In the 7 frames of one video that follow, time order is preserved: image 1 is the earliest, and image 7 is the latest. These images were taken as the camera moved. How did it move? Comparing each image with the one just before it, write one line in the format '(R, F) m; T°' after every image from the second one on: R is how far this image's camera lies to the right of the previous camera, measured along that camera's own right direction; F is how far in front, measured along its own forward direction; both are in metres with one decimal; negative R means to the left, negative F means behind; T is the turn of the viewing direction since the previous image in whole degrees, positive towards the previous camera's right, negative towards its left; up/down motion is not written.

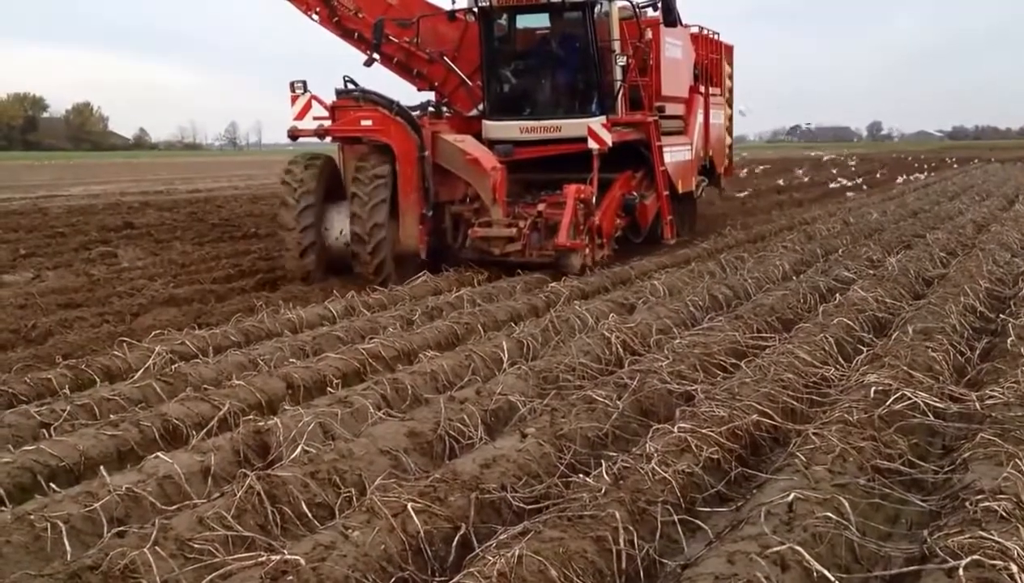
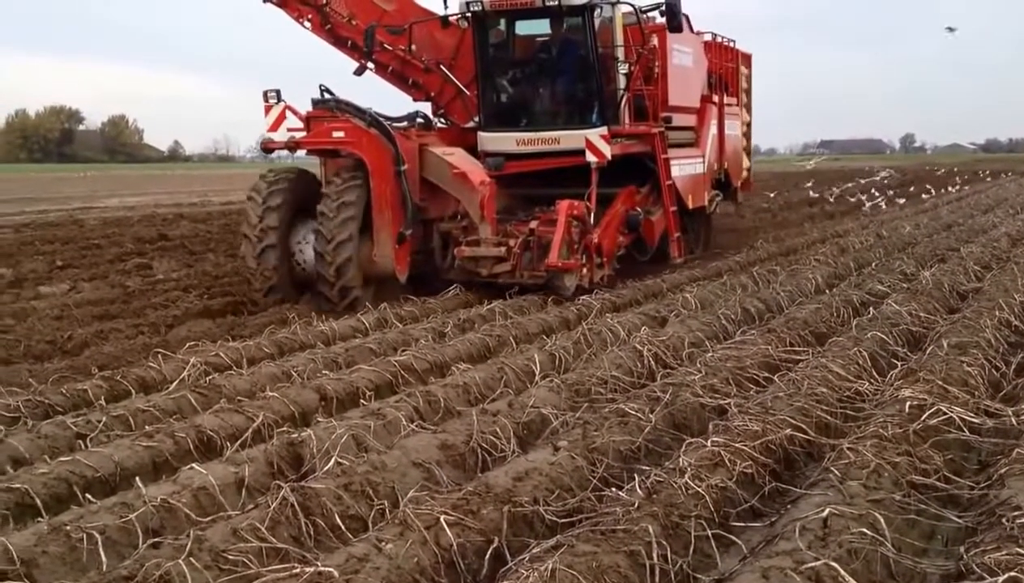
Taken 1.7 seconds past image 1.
(-0.5, 0.0) m; 0°
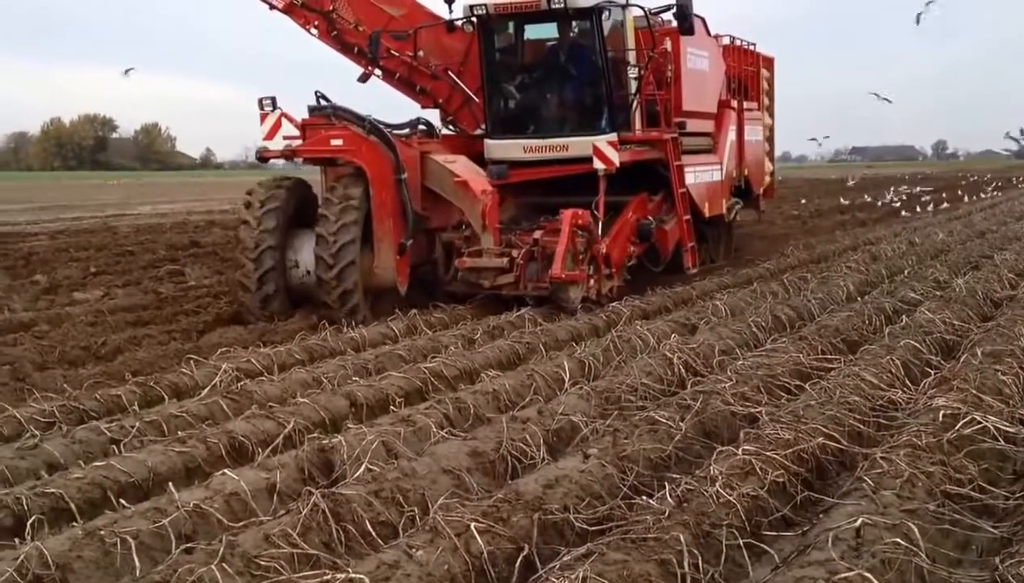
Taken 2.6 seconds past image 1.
(-0.5, 0.0) m; 0°
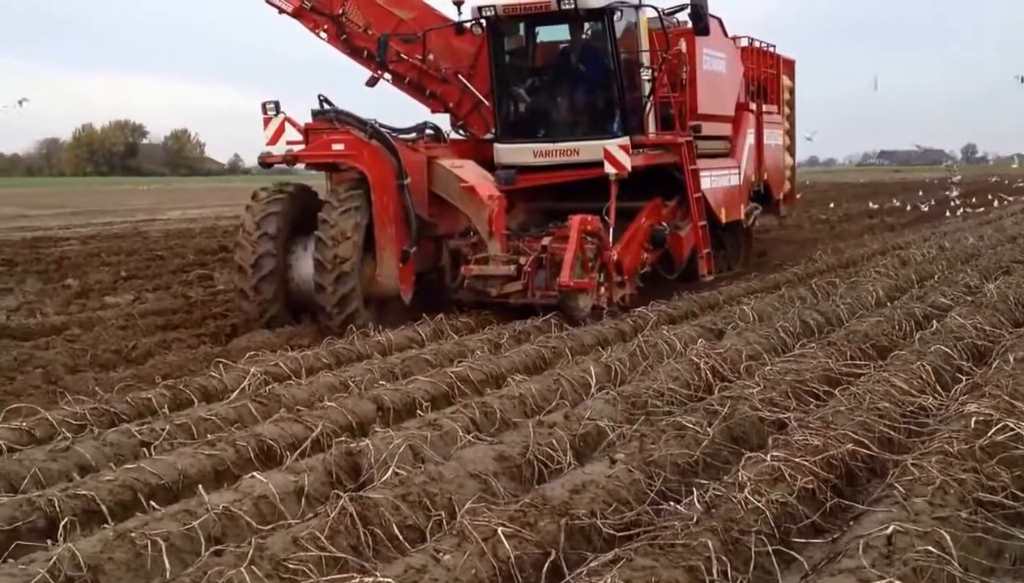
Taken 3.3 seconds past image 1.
(-0.4, 0.0) m; 0°
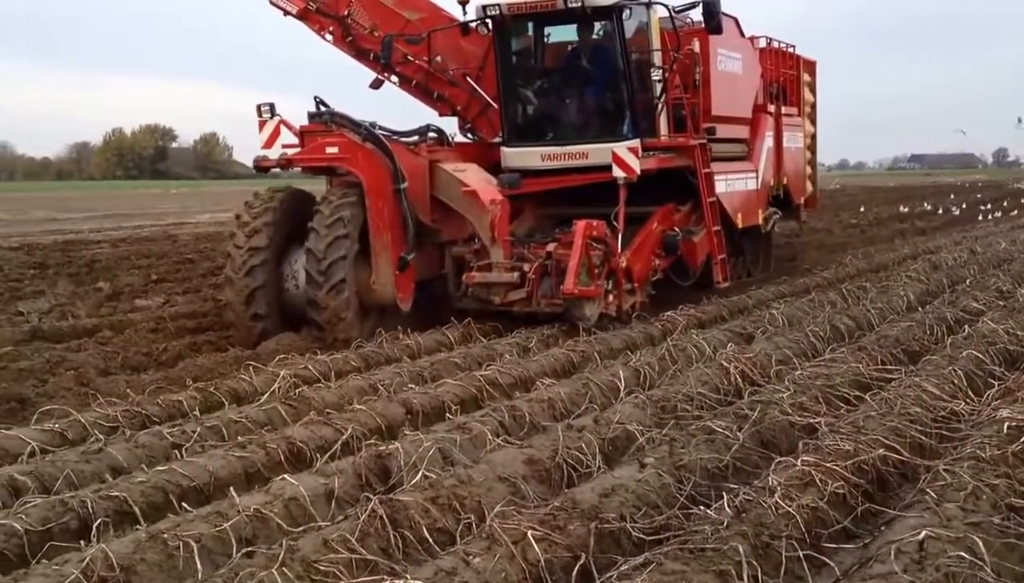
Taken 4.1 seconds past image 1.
(-0.5, 0.0) m; 0°
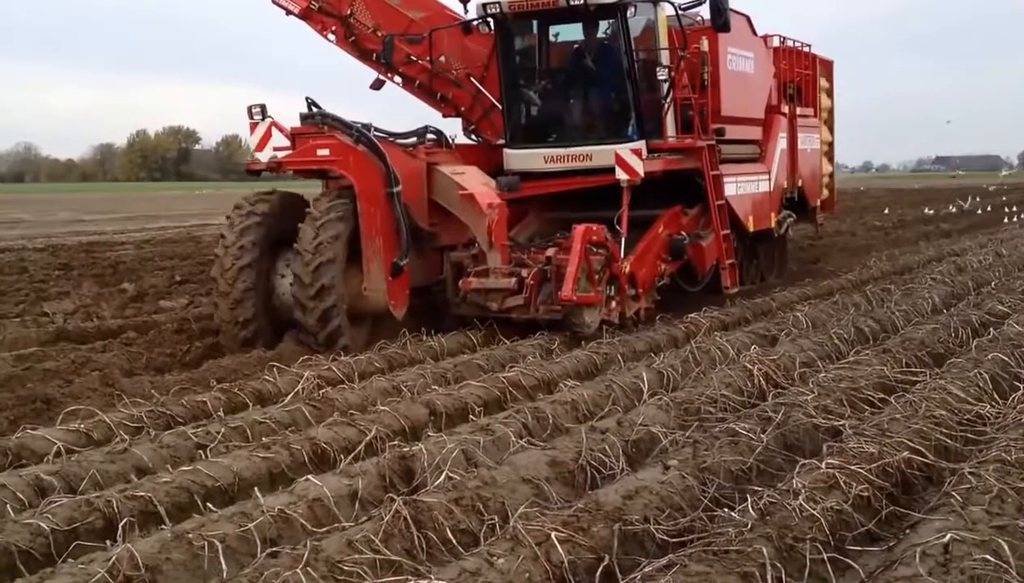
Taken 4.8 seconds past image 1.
(-0.4, 0.0) m; 0°
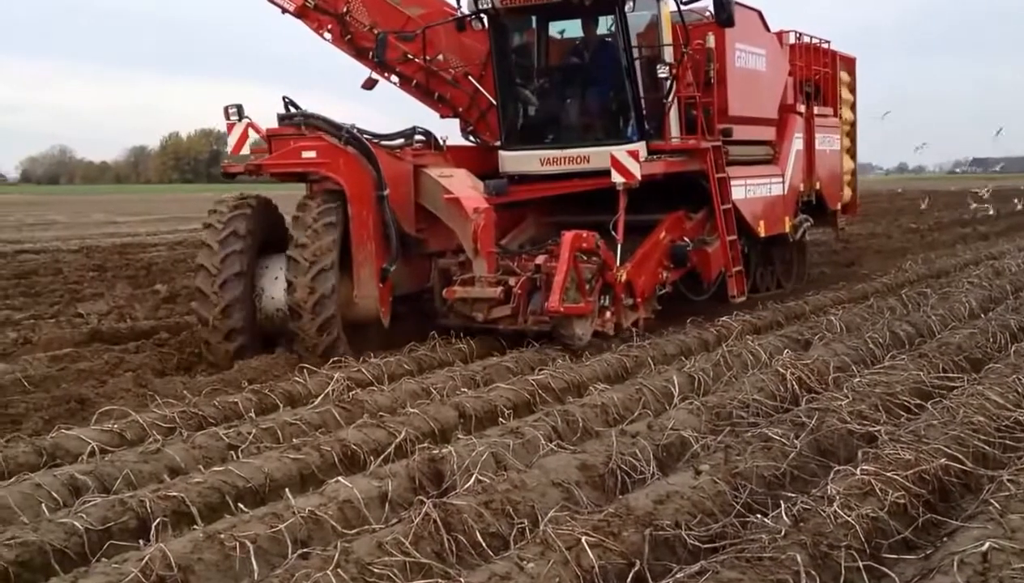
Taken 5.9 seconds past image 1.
(-0.4, 0.0) m; -1°
